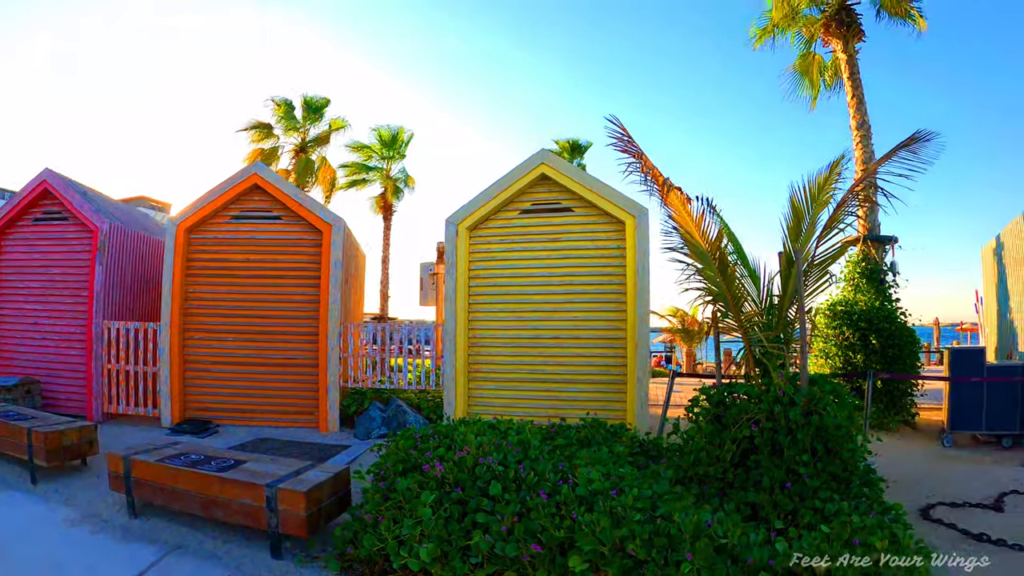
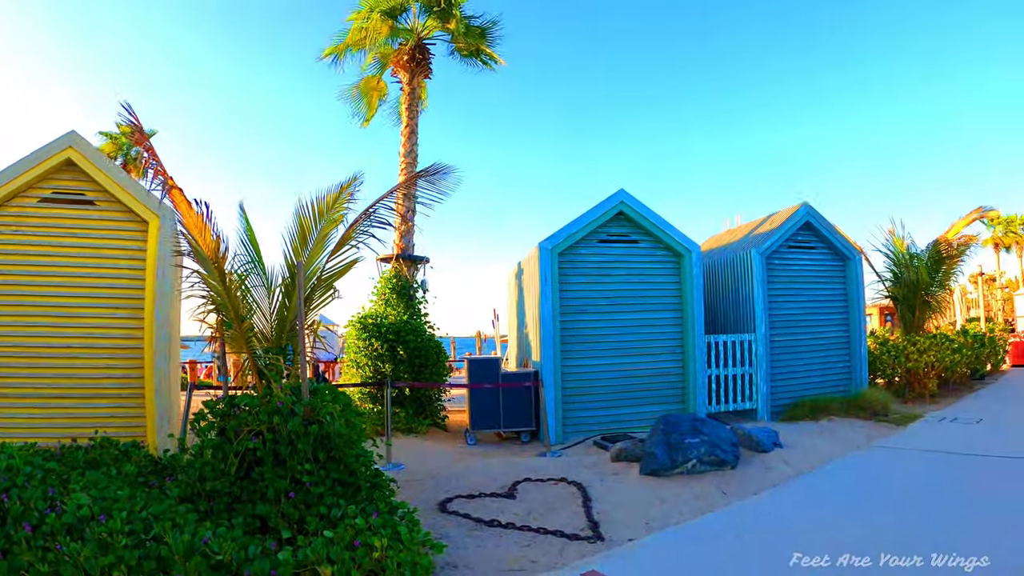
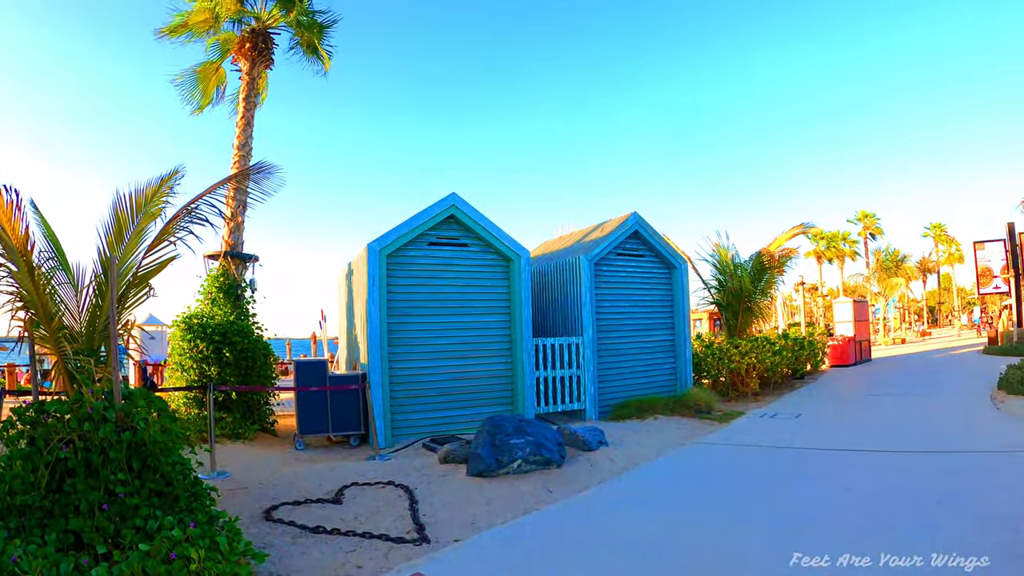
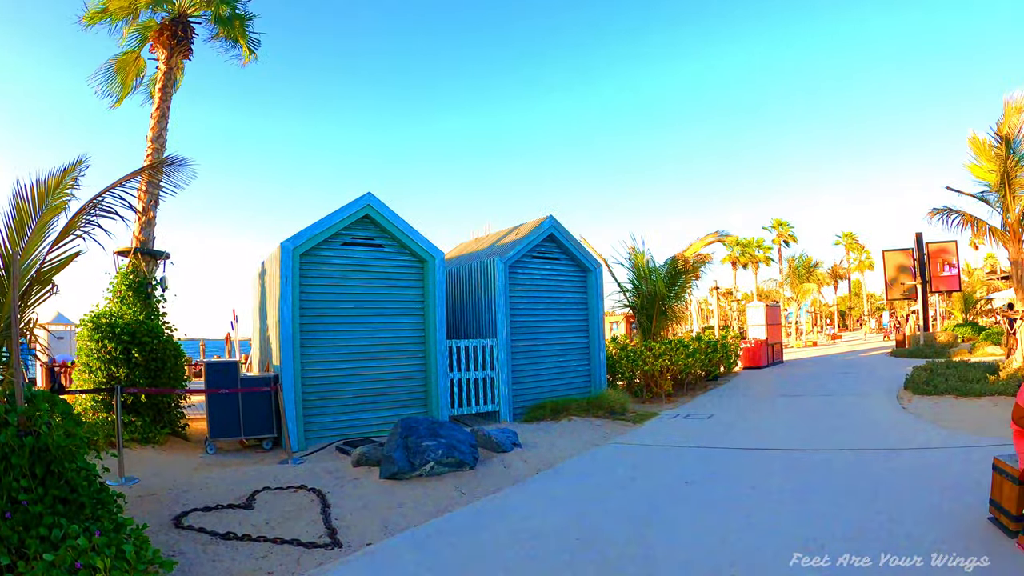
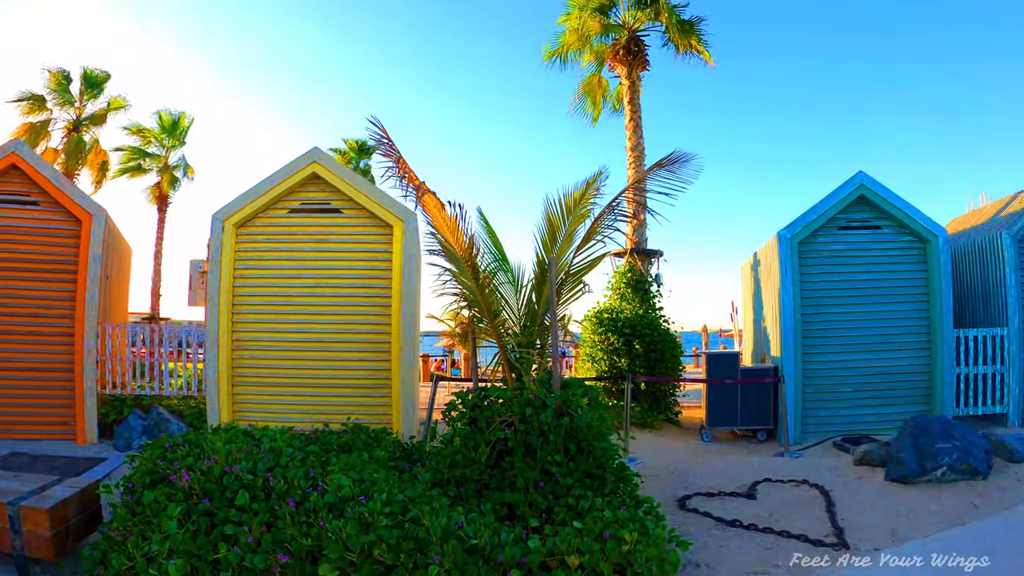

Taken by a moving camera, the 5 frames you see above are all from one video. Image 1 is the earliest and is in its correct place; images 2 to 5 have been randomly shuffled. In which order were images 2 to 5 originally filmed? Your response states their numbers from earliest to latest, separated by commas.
5, 2, 3, 4
